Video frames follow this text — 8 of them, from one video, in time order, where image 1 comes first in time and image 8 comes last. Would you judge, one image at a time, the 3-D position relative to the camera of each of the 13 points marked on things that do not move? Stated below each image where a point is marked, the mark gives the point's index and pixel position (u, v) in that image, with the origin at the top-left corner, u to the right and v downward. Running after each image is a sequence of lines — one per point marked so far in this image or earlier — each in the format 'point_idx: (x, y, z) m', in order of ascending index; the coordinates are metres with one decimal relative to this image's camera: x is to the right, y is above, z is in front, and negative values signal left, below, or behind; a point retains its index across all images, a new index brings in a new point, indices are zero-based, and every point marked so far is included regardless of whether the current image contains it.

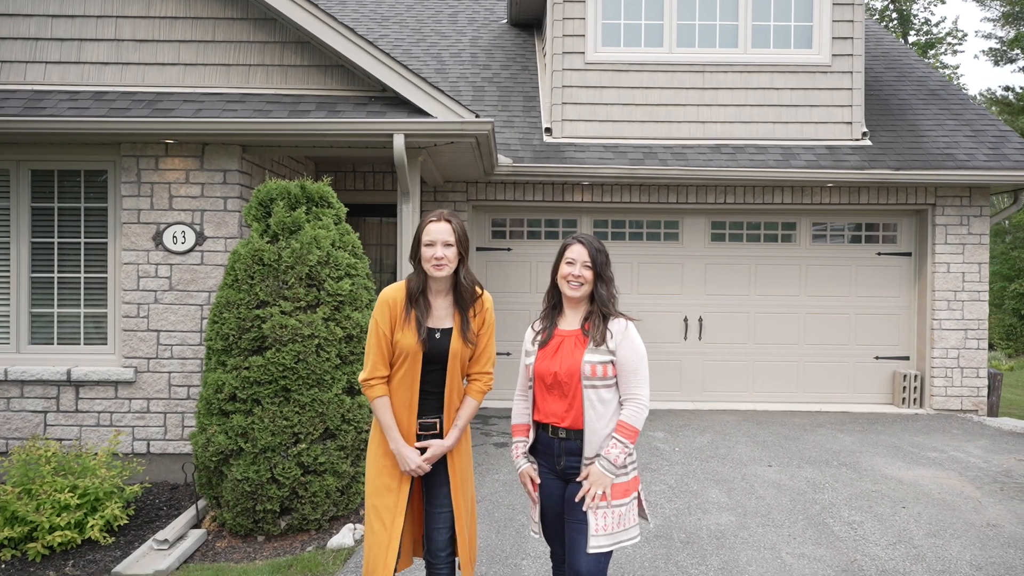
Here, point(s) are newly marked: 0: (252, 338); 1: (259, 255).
0: (-1.6, -0.3, +4.5) m
1: (-1.5, +0.2, +4.5) m
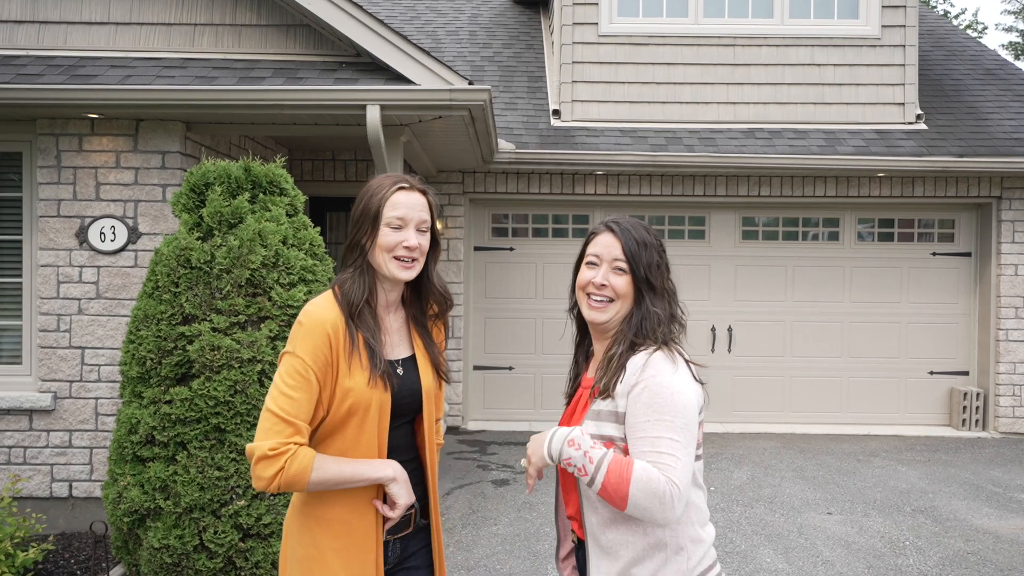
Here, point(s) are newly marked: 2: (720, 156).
0: (-1.6, -0.4, +3.4) m
1: (-1.5, +0.2, +3.5) m
2: (+1.8, +1.2, +6.5) m
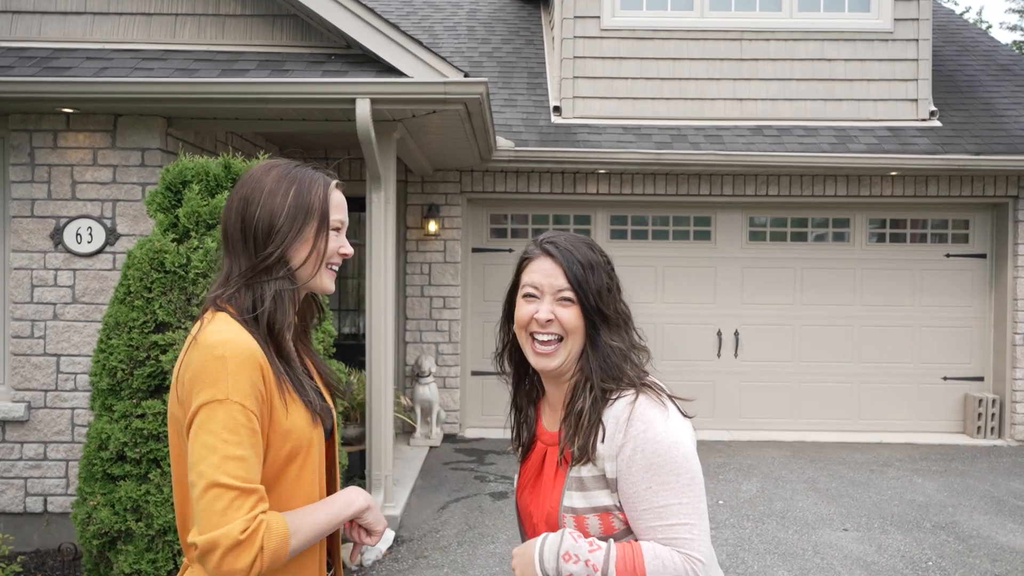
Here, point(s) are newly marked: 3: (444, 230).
0: (-1.6, -0.4, +3.2) m
1: (-1.5, +0.1, +3.2) m
2: (+1.8, +1.1, +6.3) m
3: (-0.6, +0.5, +6.7) m
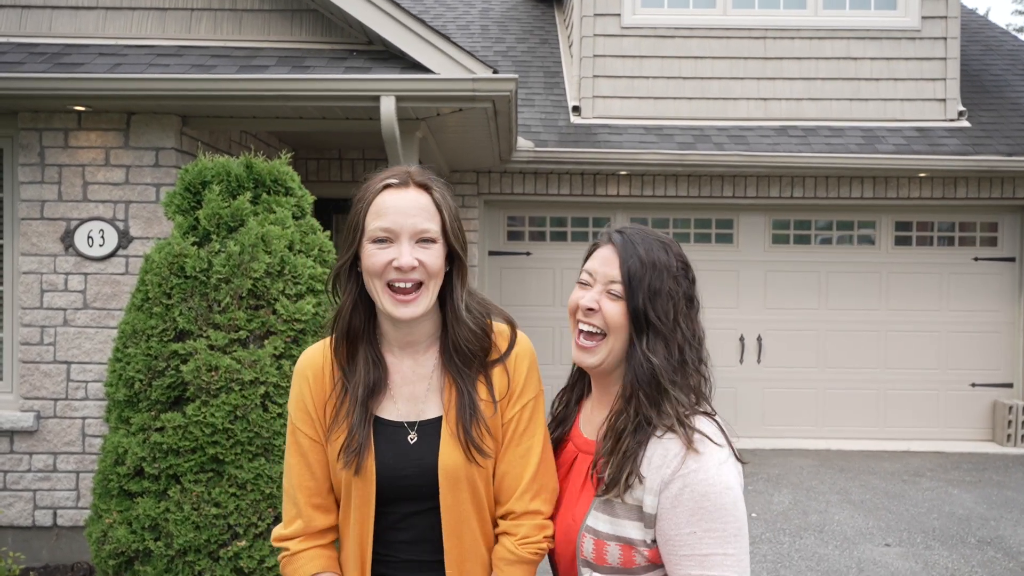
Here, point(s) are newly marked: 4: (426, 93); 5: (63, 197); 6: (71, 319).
0: (-1.4, -0.4, +3.0) m
1: (-1.4, +0.1, +3.1) m
2: (+2.0, +1.1, +6.1) m
3: (-0.4, +0.5, +6.5) m
4: (-0.5, +1.0, +3.9) m
5: (-2.6, +0.5, +4.3) m
6: (-2.5, -0.2, +4.2) m
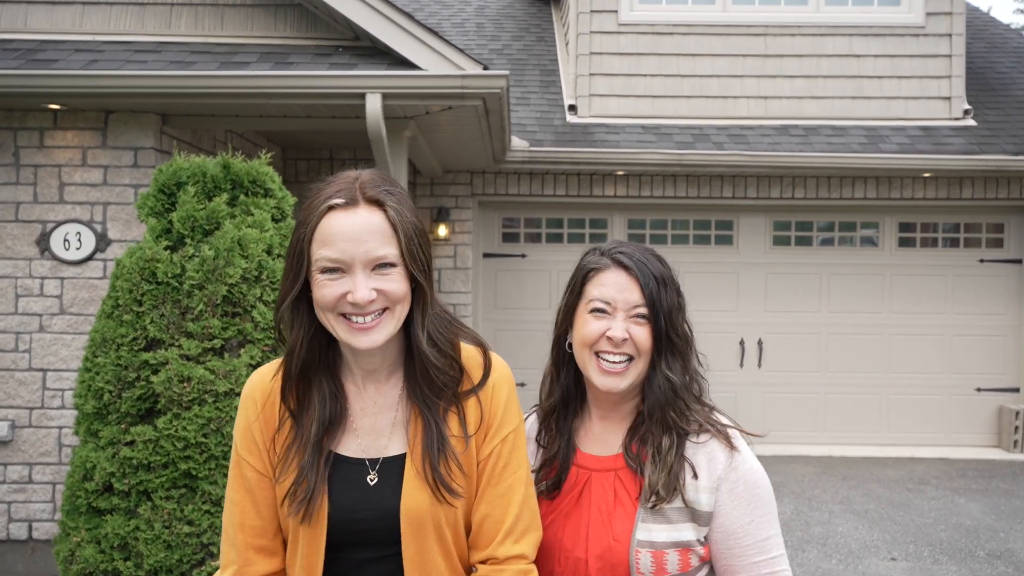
0: (-1.5, -0.4, +2.9) m
1: (-1.4, +0.1, +2.9) m
2: (+1.9, +1.1, +6.0) m
3: (-0.5, +0.5, +6.3) m
4: (-0.5, +1.0, +3.8) m
5: (-2.6, +0.5, +4.1) m
6: (-2.6, -0.2, +4.1) m
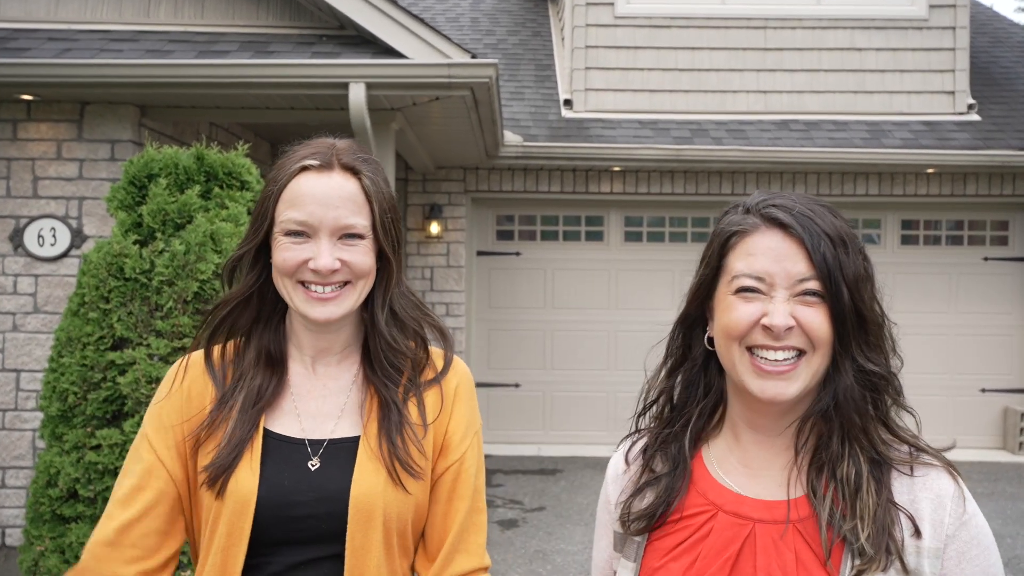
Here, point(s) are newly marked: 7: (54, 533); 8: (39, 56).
0: (-1.5, -0.4, +2.7) m
1: (-1.5, +0.1, +2.8) m
2: (+1.9, +1.1, +5.8) m
3: (-0.5, +0.5, +6.2) m
4: (-0.6, +1.0, +3.7) m
5: (-2.7, +0.5, +4.0) m
6: (-2.6, -0.2, +3.9) m
7: (-1.7, -0.9, +2.8) m
8: (-2.4, +1.2, +3.7) m
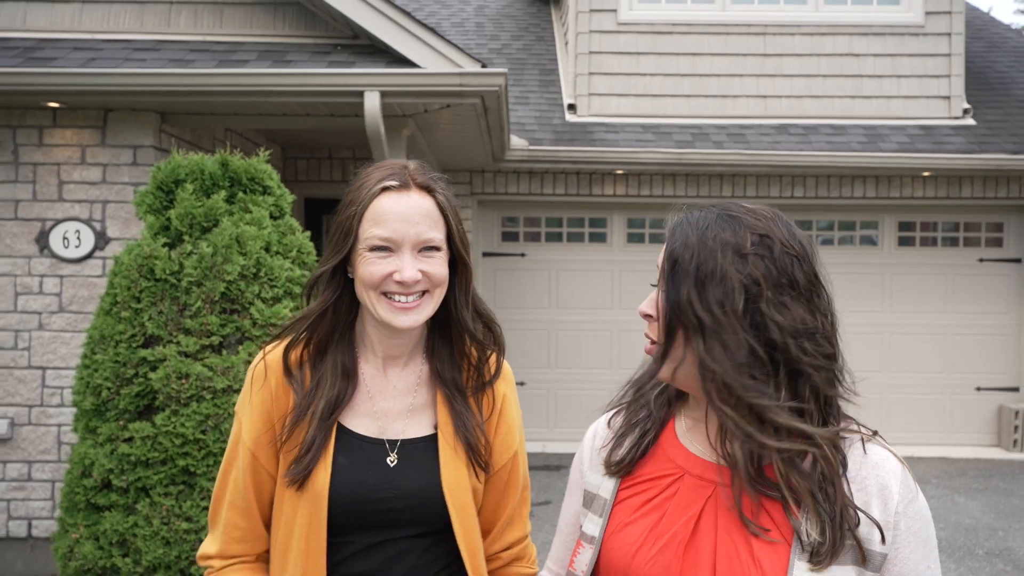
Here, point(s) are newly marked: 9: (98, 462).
0: (-1.5, -0.4, +2.9) m
1: (-1.4, +0.1, +2.9) m
2: (+1.9, +1.1, +6.0) m
3: (-0.5, +0.5, +6.4) m
4: (-0.5, +1.0, +3.8) m
5: (-2.6, +0.5, +4.1) m
6: (-2.6, -0.2, +4.1) m
7: (-1.7, -0.9, +2.9) m
8: (-2.3, +1.2, +3.8) m
9: (-1.6, -0.7, +2.9) m
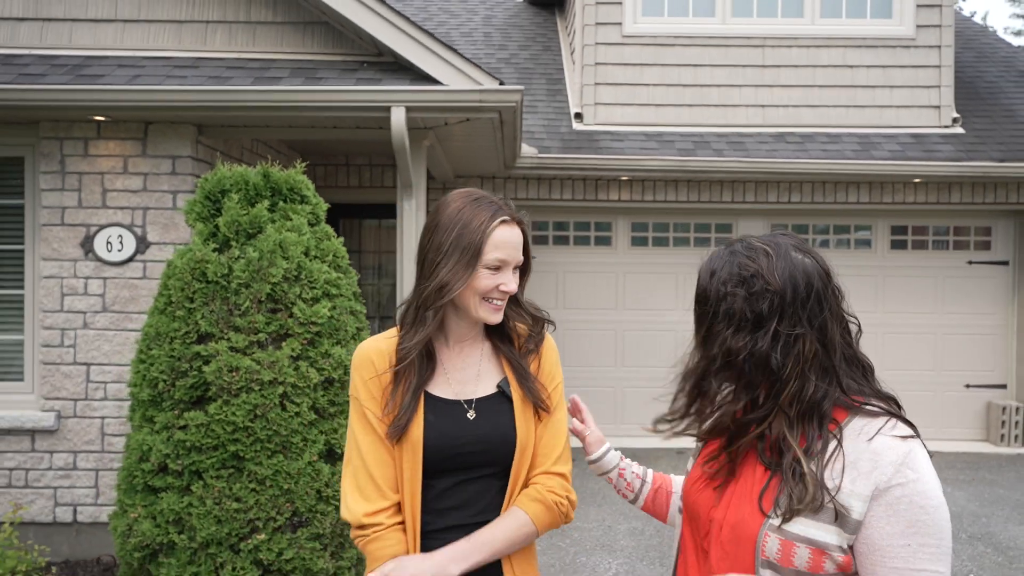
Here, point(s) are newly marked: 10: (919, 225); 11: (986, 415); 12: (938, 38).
0: (-1.4, -0.4, +3.2) m
1: (-1.3, +0.1, +3.2) m
2: (+2.0, +1.1, +6.3) m
3: (-0.4, +0.5, +6.6) m
4: (-0.4, +1.0, +4.1) m
5: (-2.6, +0.5, +4.4) m
6: (-2.5, -0.2, +4.4) m
7: (-1.6, -0.9, +3.2) m
8: (-2.2, +1.1, +4.1) m
9: (-1.5, -0.7, +3.1) m
10: (+3.8, +0.6, +6.9) m
11: (+4.5, -1.2, +7.0) m
12: (+3.9, +2.3, +6.8) m
